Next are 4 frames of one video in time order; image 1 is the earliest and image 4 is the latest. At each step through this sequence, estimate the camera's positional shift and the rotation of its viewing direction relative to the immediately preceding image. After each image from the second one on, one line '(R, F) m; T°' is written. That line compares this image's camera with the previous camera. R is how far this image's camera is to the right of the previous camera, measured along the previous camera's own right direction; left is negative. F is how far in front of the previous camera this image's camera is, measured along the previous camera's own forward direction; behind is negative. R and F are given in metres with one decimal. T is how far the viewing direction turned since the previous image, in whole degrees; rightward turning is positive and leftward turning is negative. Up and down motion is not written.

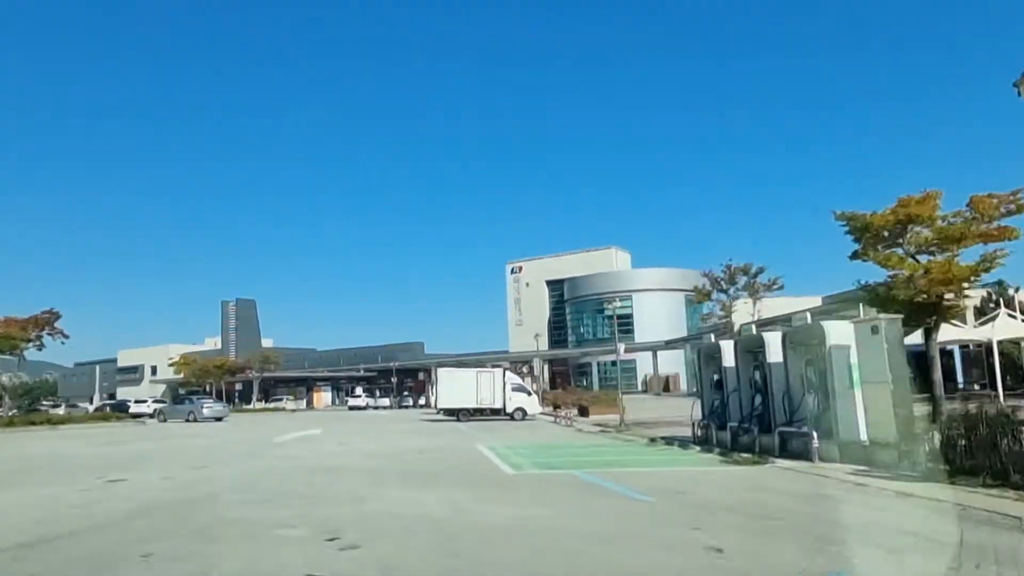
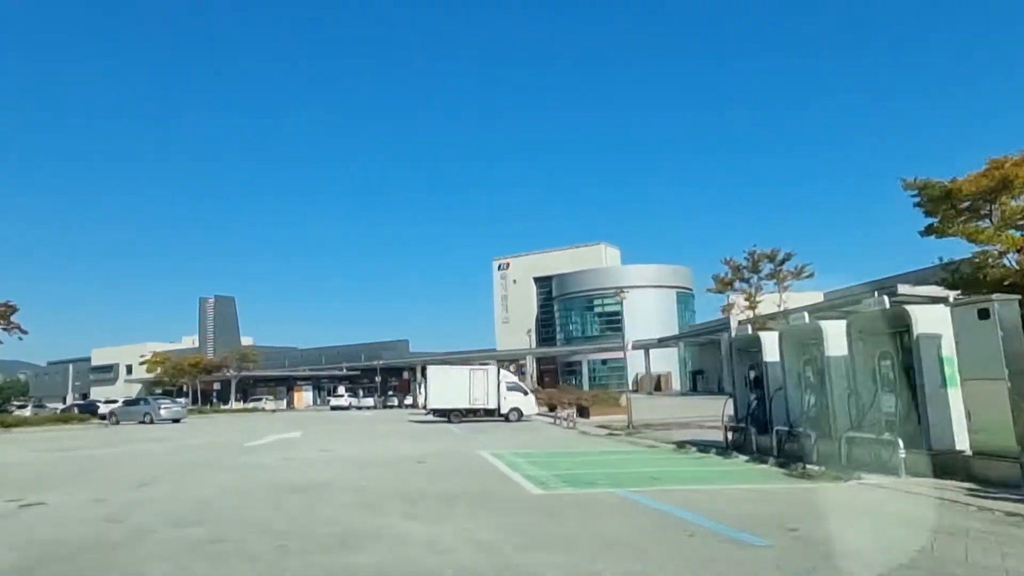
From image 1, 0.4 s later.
(-0.5, +2.2) m; +1°
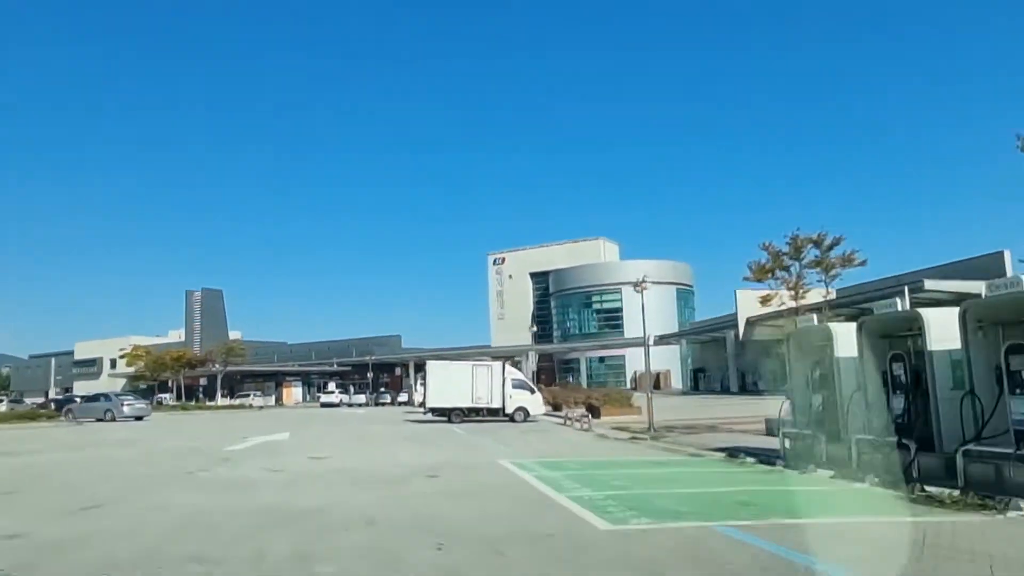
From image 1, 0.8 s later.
(-0.6, +2.2) m; +1°
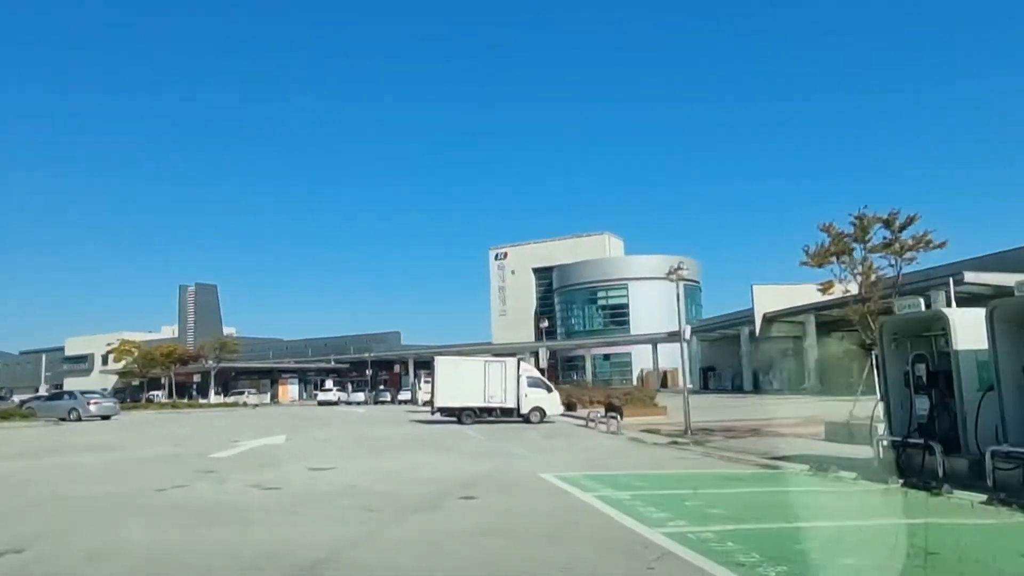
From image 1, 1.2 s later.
(-0.7, +2.2) m; 0°
